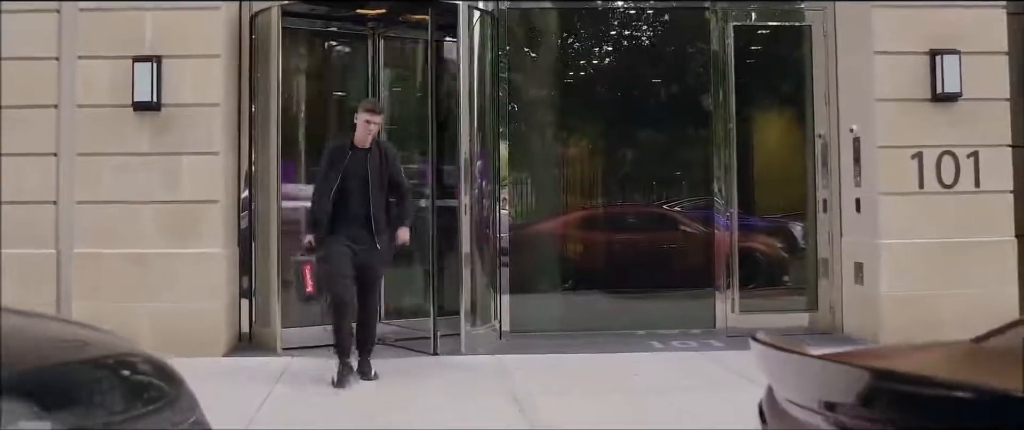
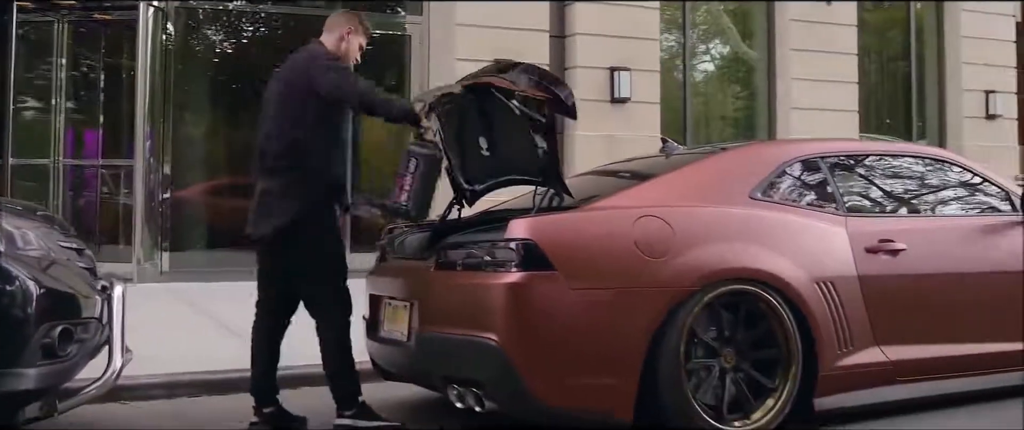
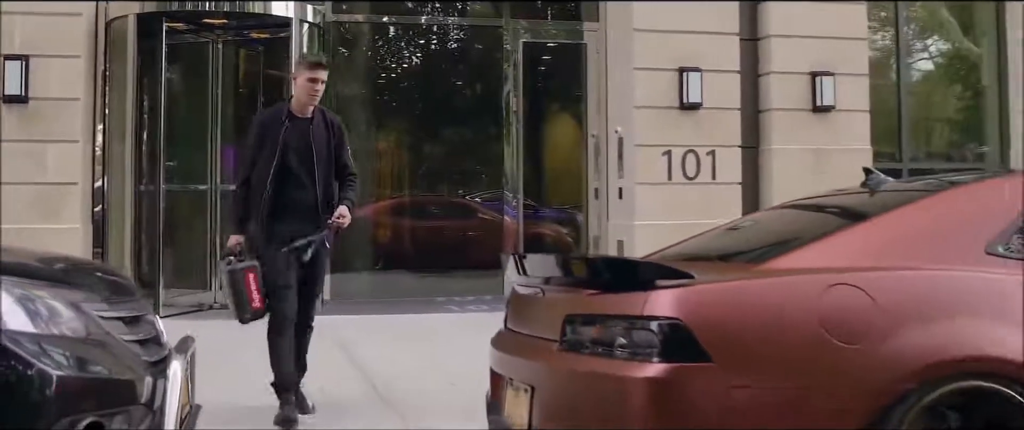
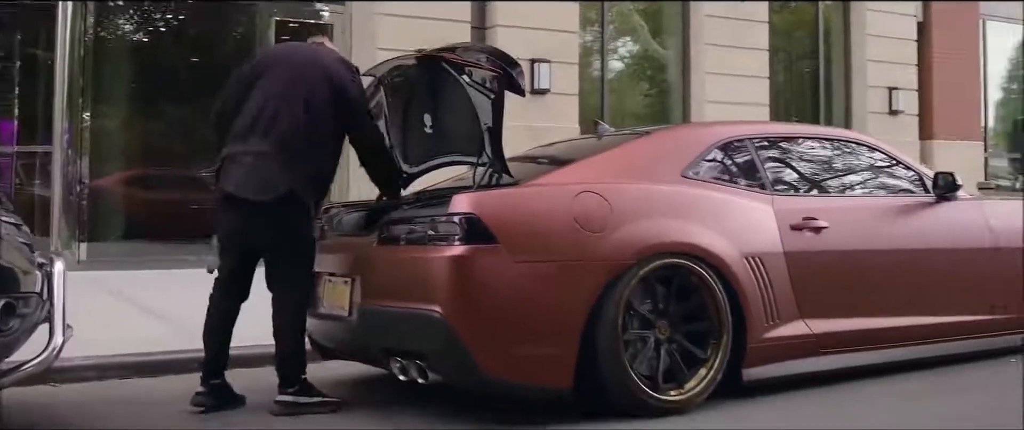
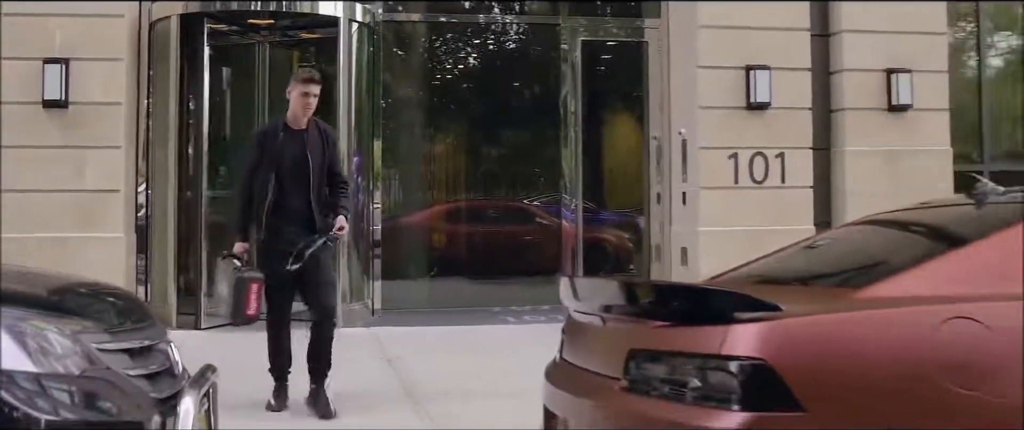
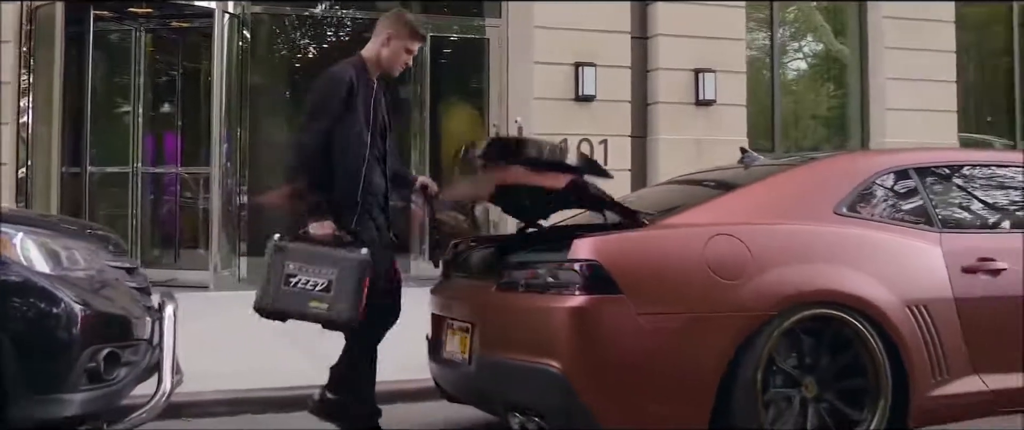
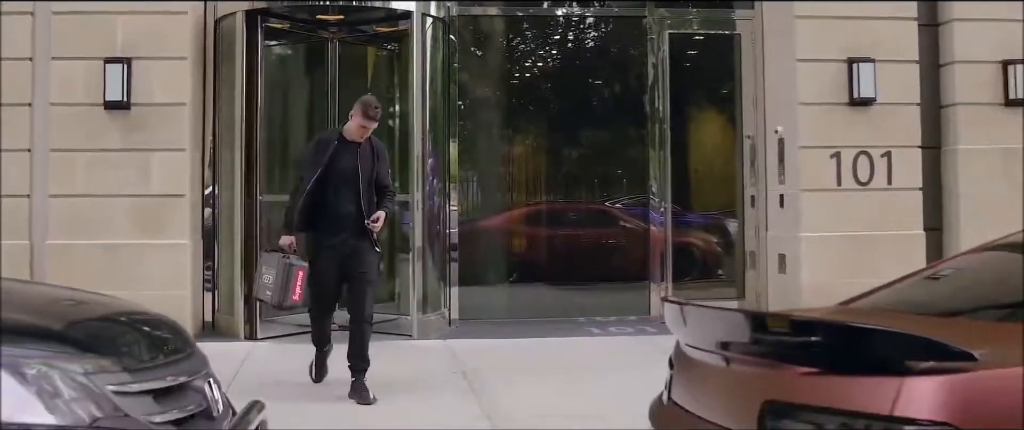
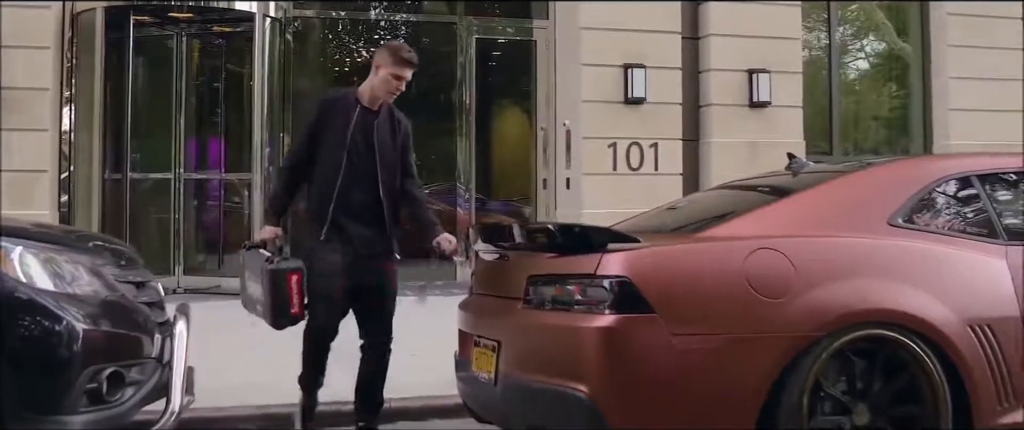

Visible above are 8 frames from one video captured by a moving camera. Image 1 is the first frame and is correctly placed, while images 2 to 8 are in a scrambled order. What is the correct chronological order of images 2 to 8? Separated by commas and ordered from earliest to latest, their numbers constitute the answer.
7, 5, 3, 8, 6, 2, 4
